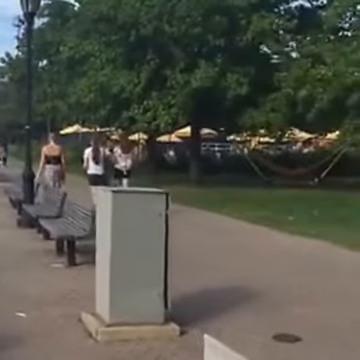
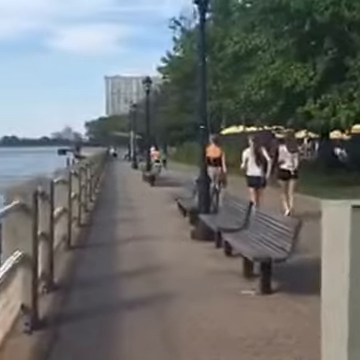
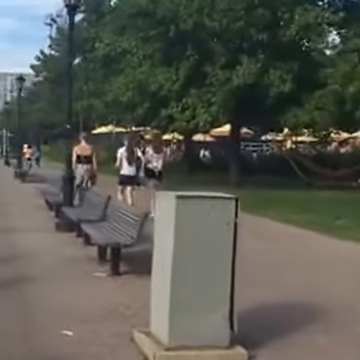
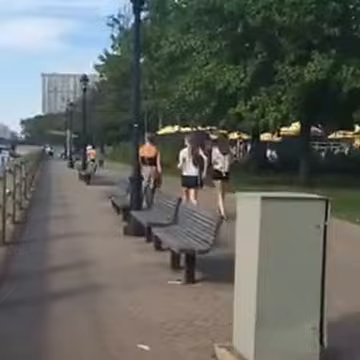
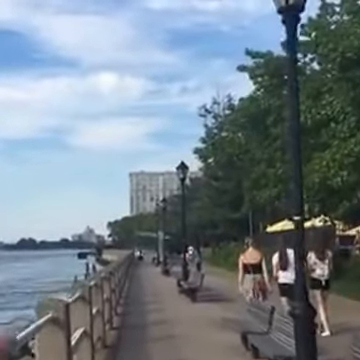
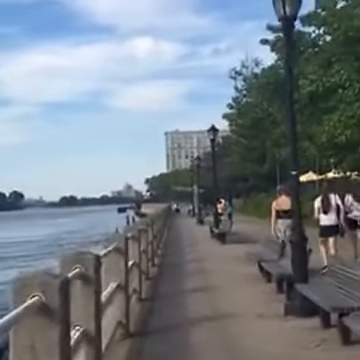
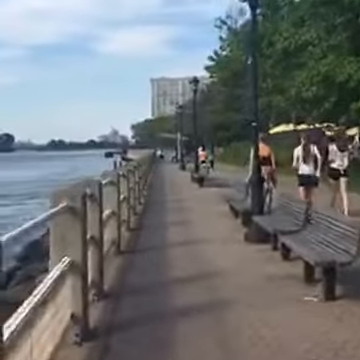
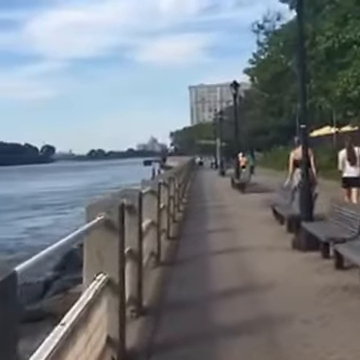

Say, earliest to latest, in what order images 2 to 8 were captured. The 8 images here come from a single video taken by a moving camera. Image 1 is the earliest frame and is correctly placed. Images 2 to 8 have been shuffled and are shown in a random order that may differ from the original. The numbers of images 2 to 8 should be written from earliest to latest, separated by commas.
3, 4, 2, 7, 8, 6, 5
